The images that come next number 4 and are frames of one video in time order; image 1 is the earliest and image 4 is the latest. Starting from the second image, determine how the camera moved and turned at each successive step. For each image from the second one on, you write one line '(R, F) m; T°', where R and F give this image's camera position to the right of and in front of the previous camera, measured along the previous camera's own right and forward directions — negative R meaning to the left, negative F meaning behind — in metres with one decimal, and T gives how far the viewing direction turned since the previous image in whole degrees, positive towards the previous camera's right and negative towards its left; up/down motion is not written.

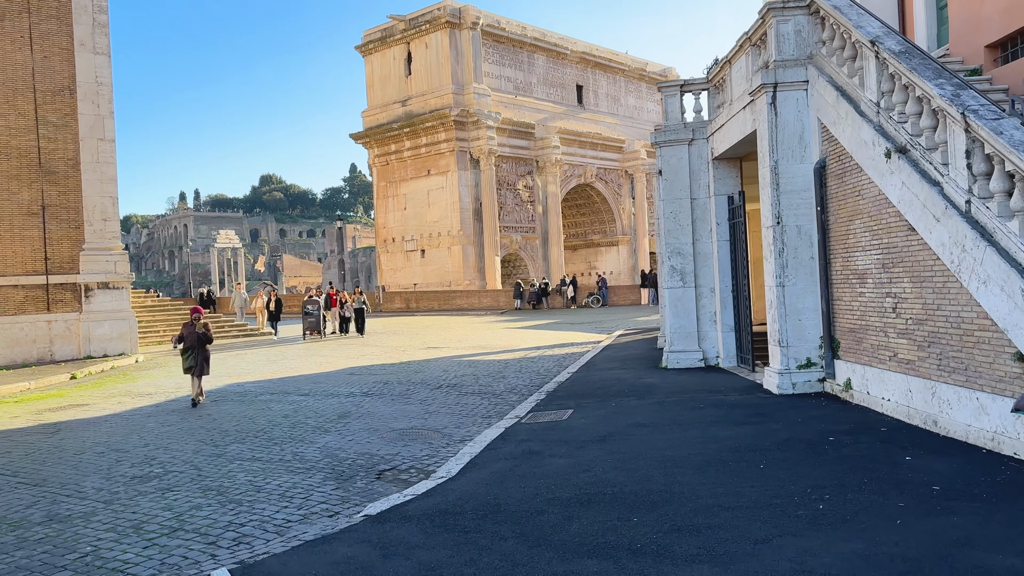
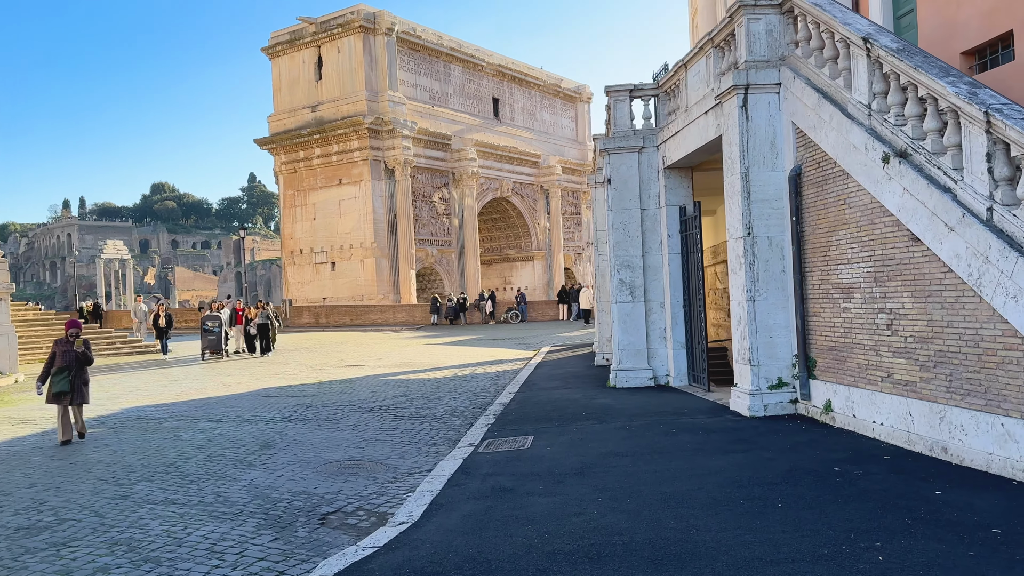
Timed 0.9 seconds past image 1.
(-0.5, +0.9) m; +7°
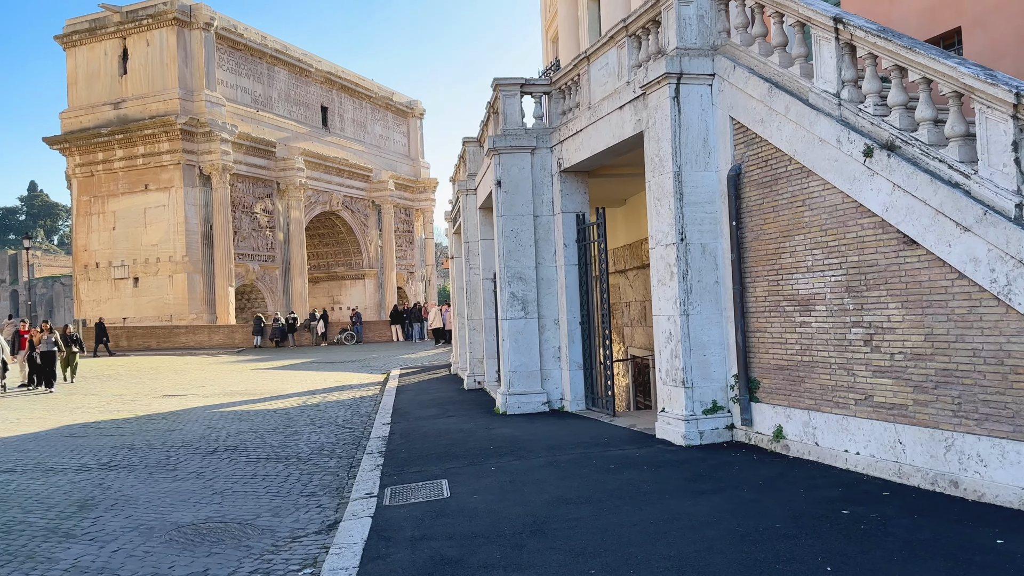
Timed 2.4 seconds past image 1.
(-0.7, +1.4) m; +13°
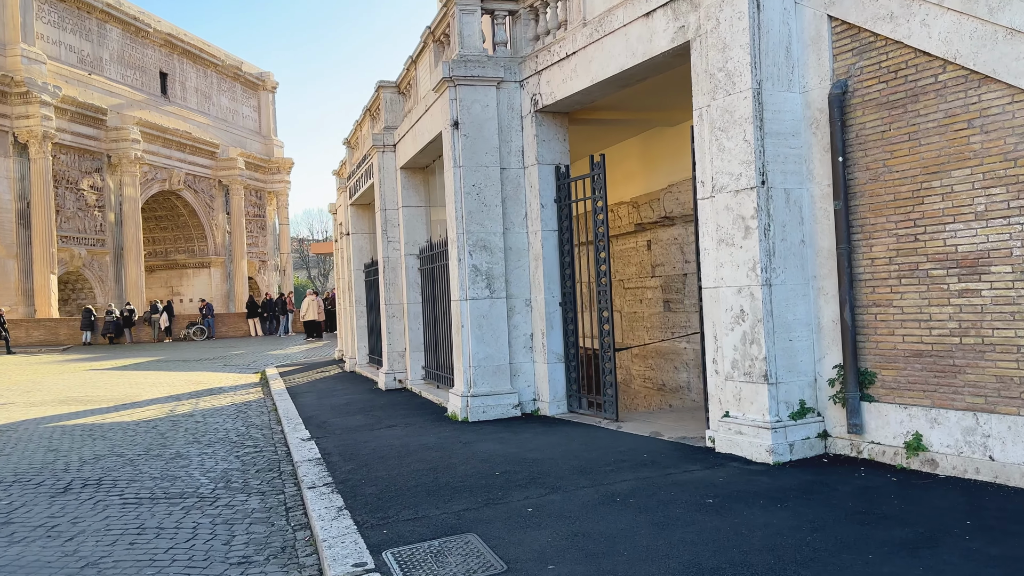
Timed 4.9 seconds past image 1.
(-1.1, +2.3) m; +11°
